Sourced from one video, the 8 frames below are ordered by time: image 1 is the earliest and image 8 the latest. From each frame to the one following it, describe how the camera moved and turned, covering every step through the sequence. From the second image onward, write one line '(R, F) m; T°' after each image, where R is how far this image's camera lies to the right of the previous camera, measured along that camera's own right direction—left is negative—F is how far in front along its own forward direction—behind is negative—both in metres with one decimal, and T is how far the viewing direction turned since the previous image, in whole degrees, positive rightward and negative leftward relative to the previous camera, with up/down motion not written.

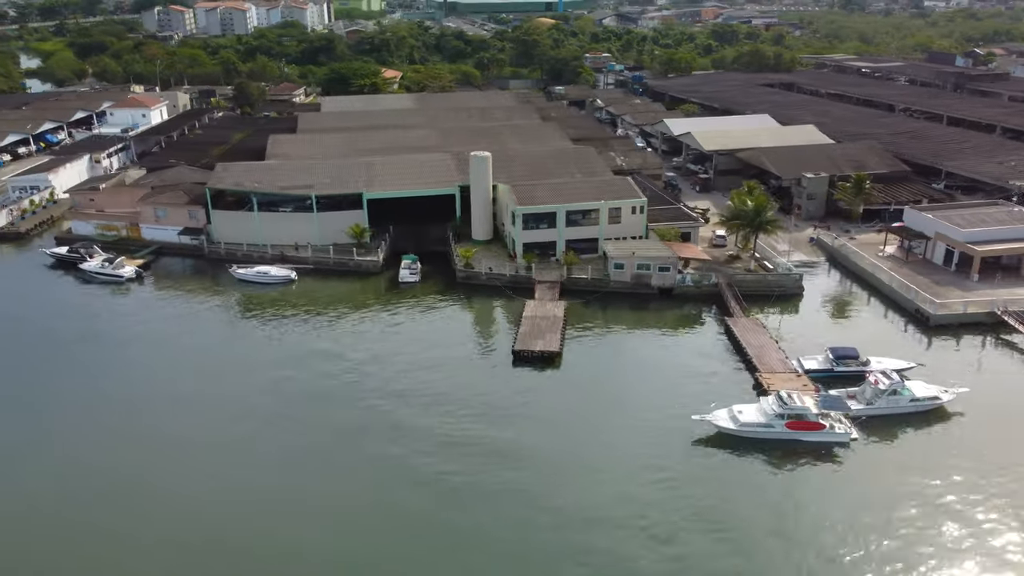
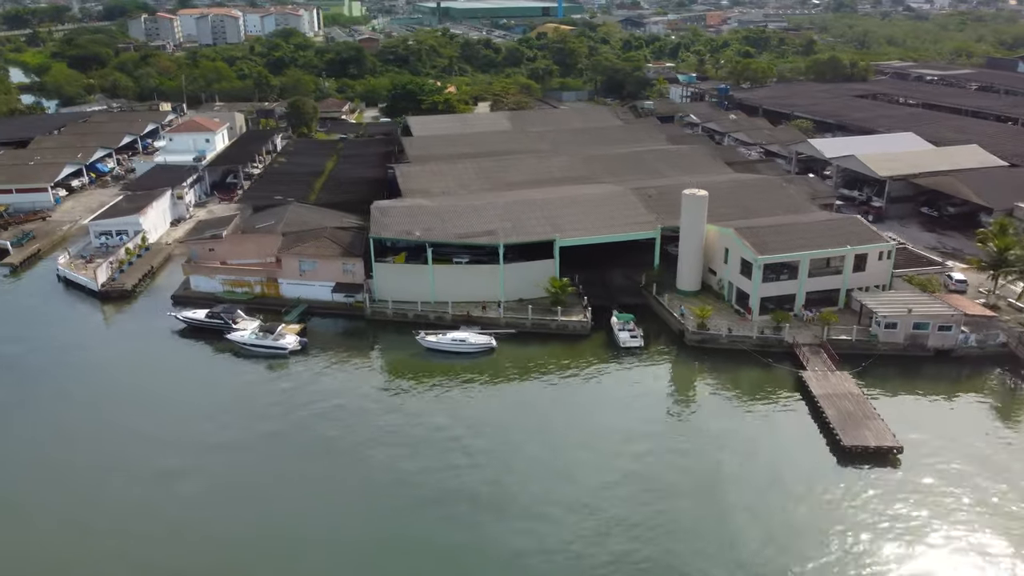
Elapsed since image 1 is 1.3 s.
(-7.6, +4.1) m; +3°
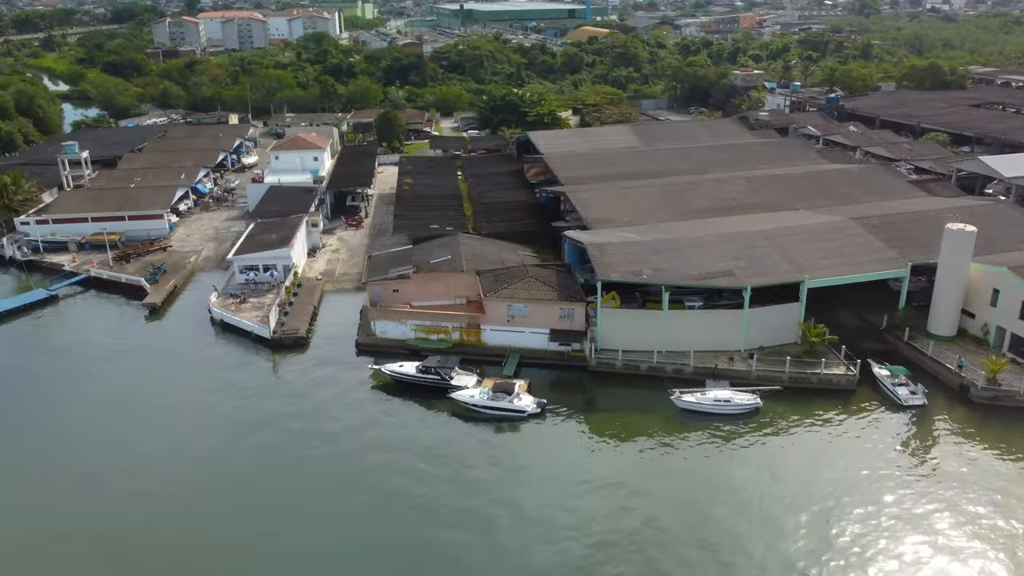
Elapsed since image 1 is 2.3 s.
(-6.7, +2.6) m; +1°
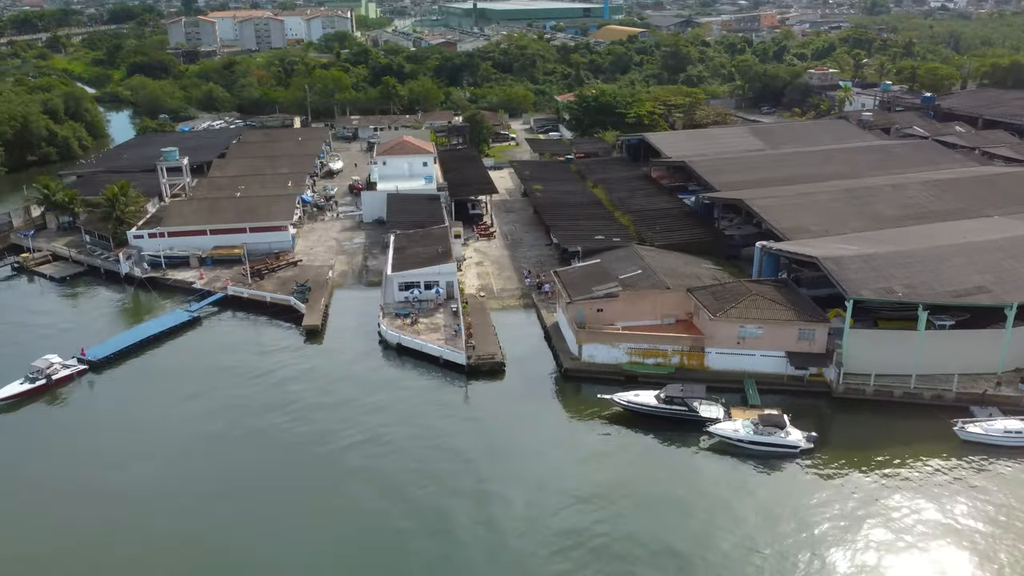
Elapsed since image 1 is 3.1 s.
(-6.2, +2.0) m; +1°
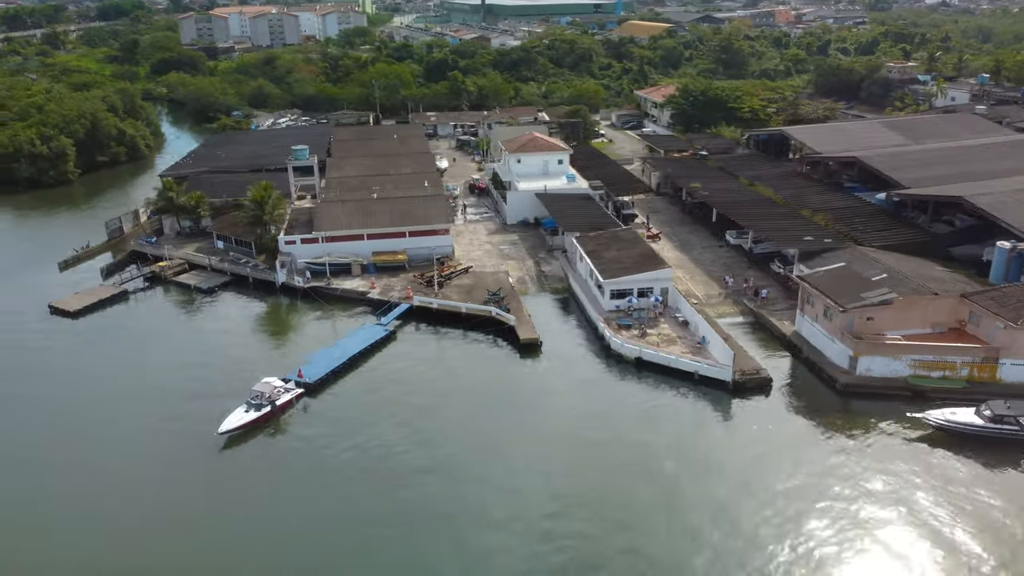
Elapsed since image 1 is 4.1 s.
(-7.0, +2.1) m; +2°
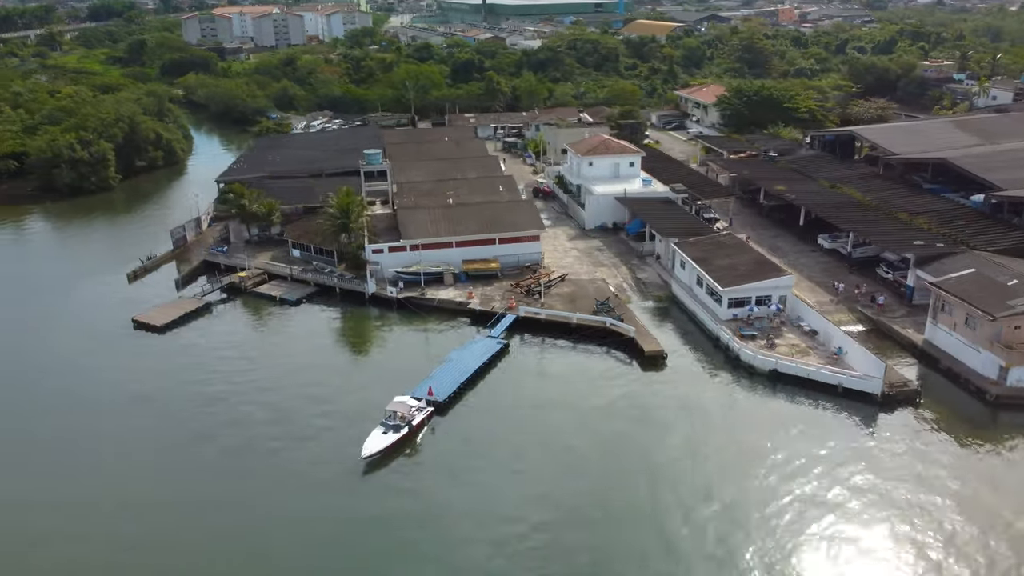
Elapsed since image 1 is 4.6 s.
(-3.5, +0.9) m; +1°
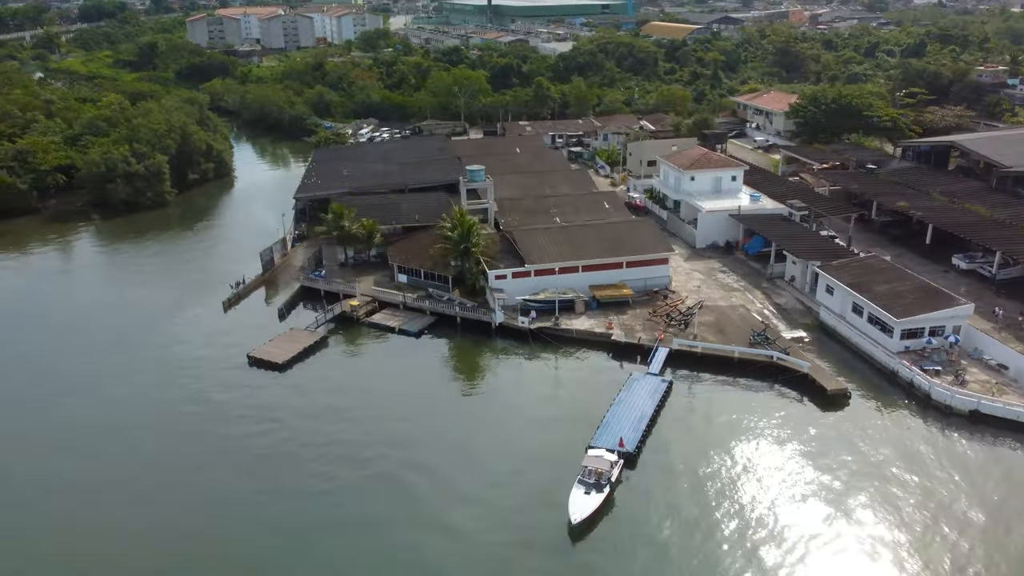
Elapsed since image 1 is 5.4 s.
(-4.4, +1.7) m; +1°
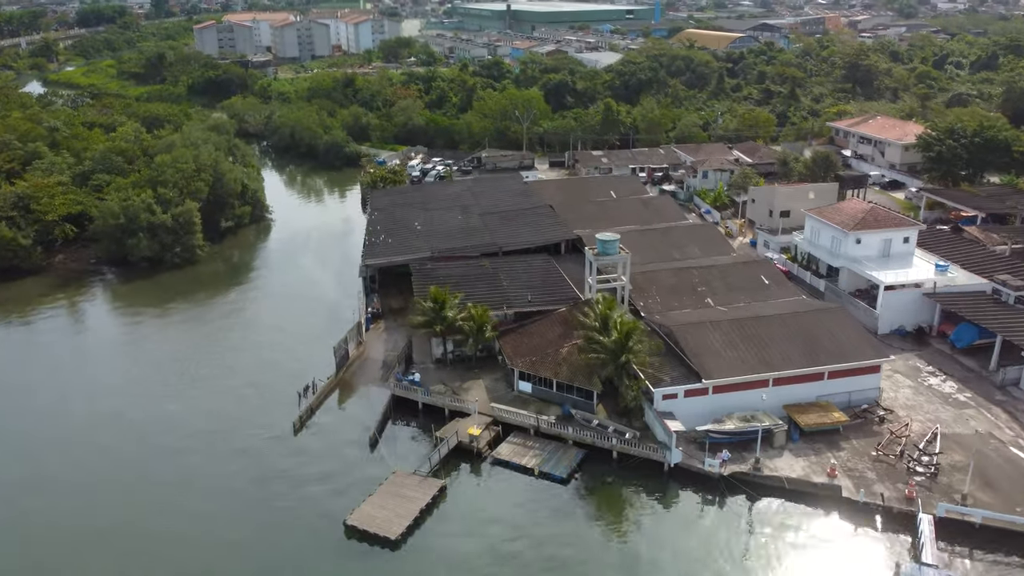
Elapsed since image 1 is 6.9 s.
(-3.8, +5.8) m; 0°
